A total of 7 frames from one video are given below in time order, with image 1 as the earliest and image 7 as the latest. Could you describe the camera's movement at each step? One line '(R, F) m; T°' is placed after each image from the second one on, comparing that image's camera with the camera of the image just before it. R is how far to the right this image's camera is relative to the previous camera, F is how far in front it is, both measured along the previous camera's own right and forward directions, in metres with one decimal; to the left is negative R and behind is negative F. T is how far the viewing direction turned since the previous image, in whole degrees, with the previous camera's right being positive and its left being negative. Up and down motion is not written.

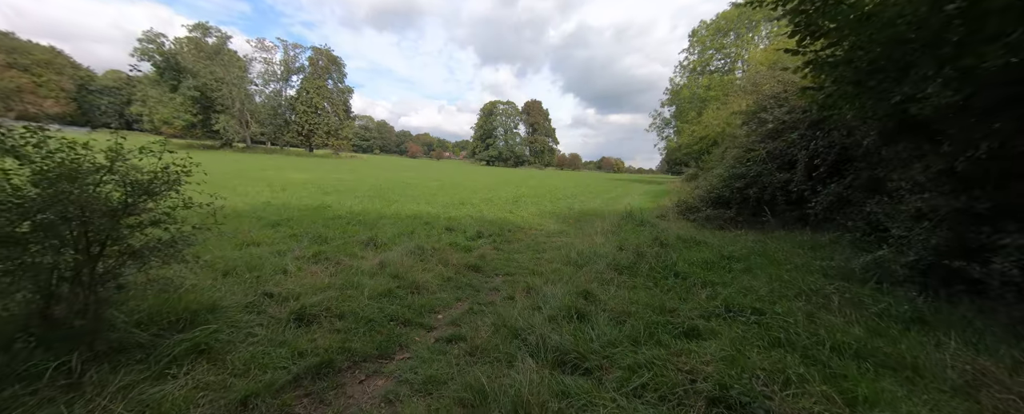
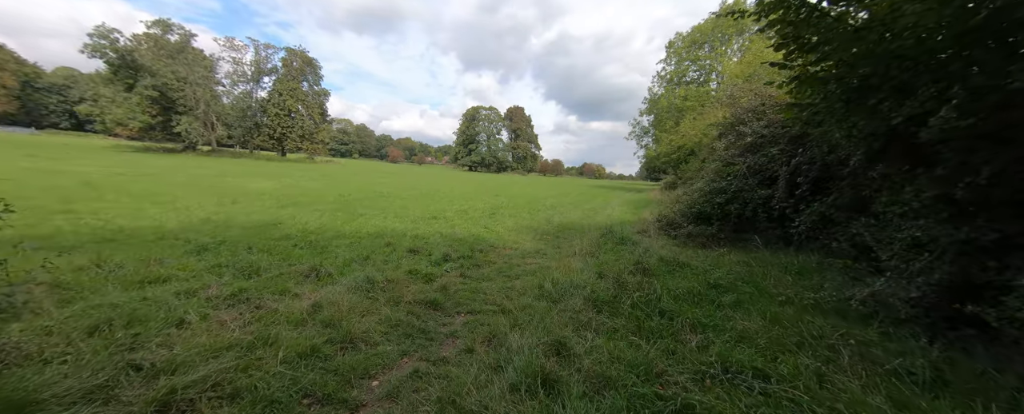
(+0.2, +0.6) m; +3°
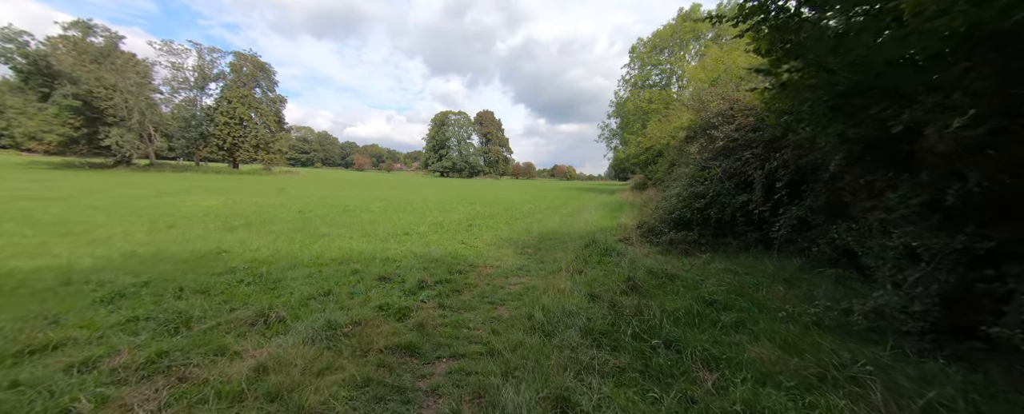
(-0.1, +0.5) m; +5°
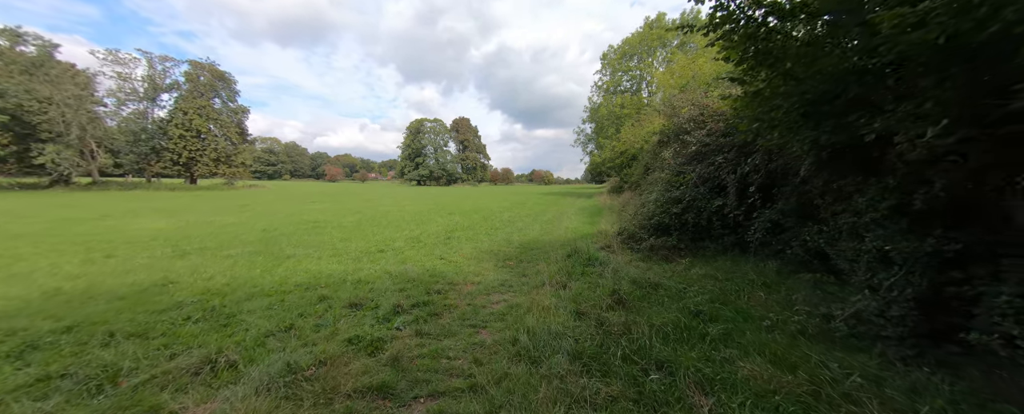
(0.0, +0.2) m; +4°
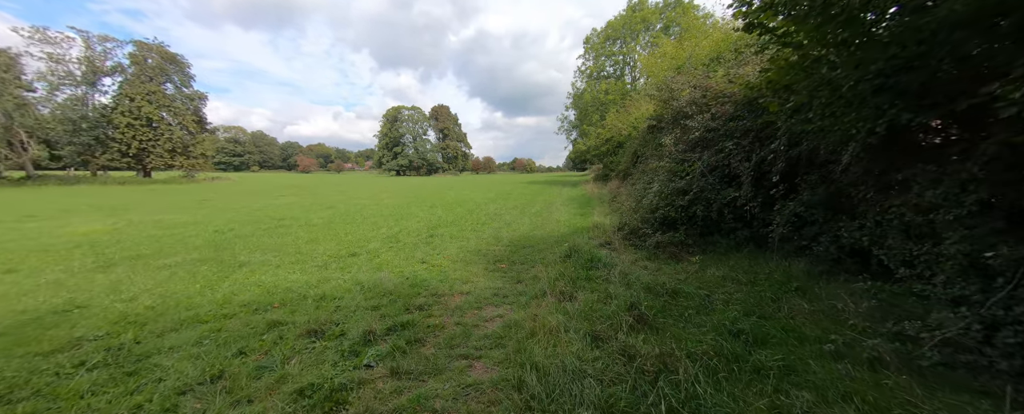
(-0.2, +0.9) m; +3°
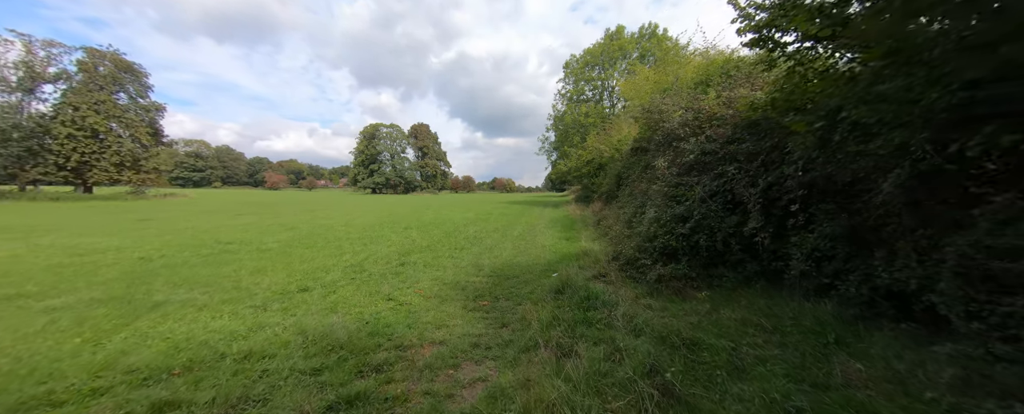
(-0.1, +0.9) m; +4°
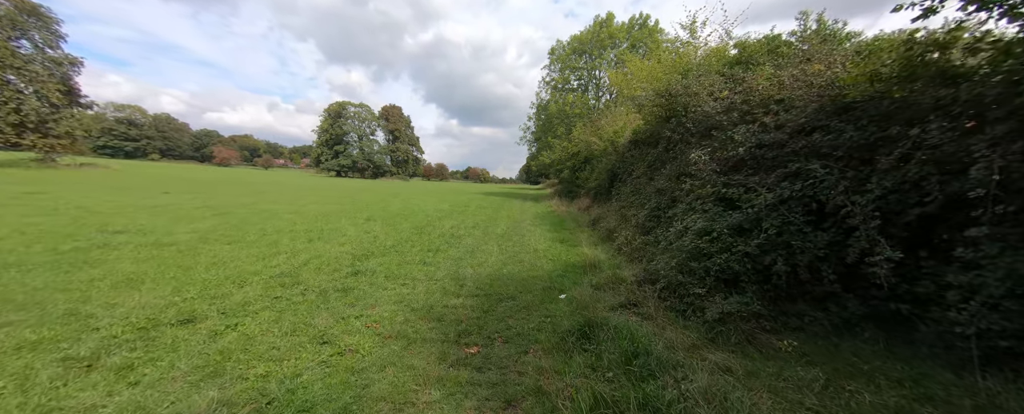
(-0.4, +2.1) m; +5°
